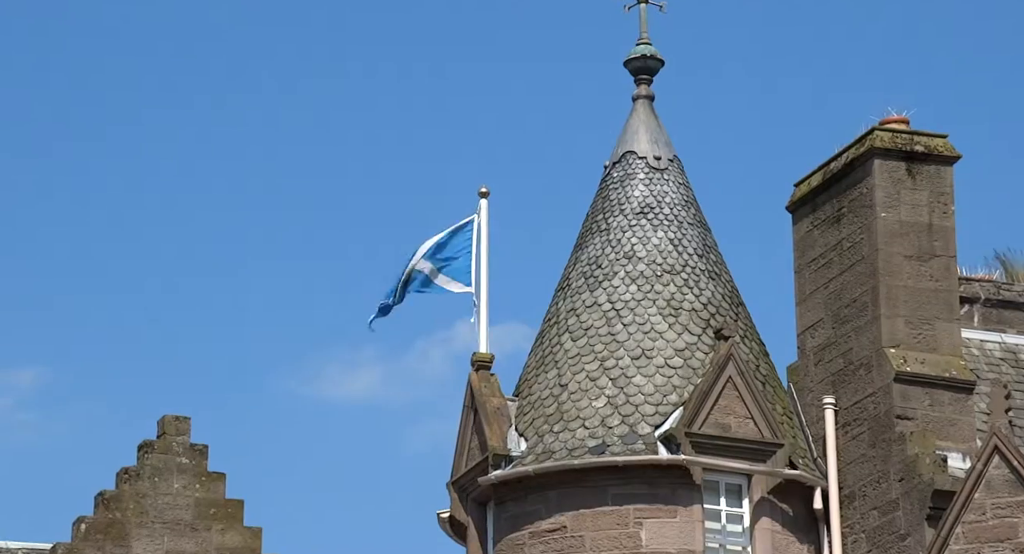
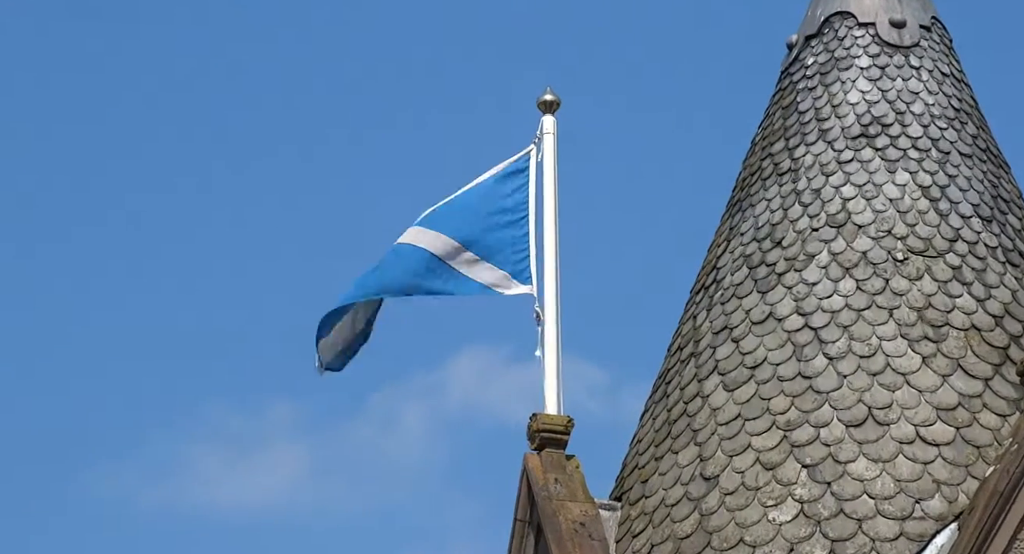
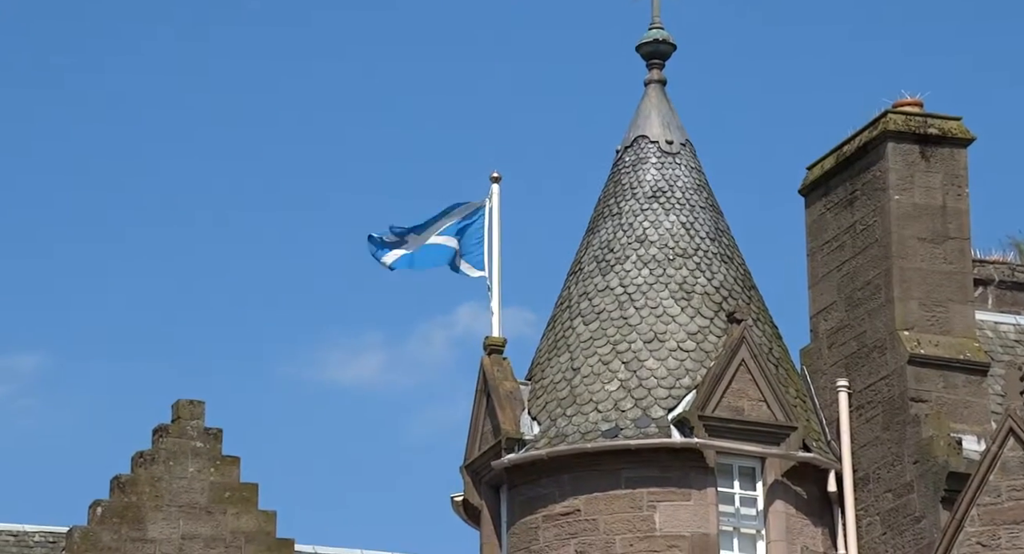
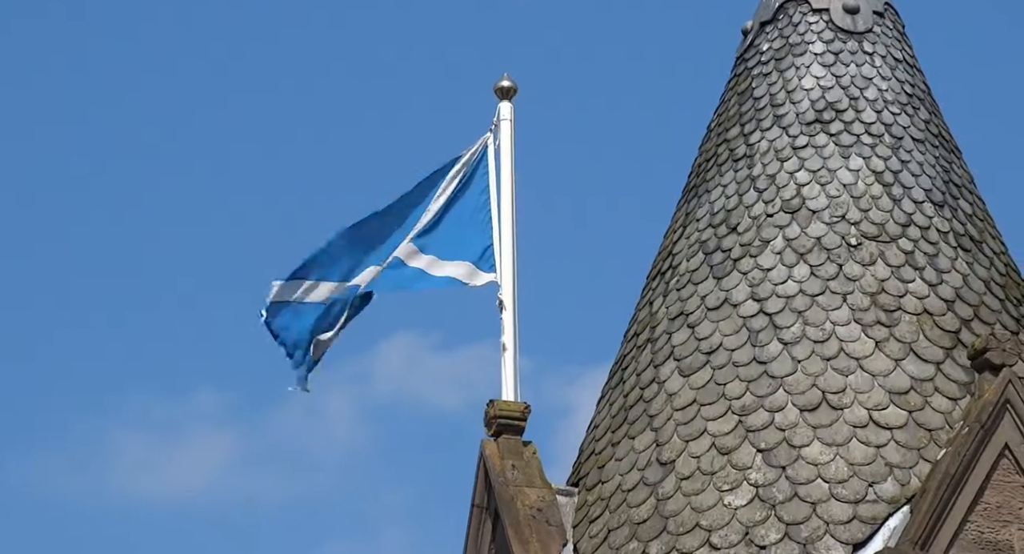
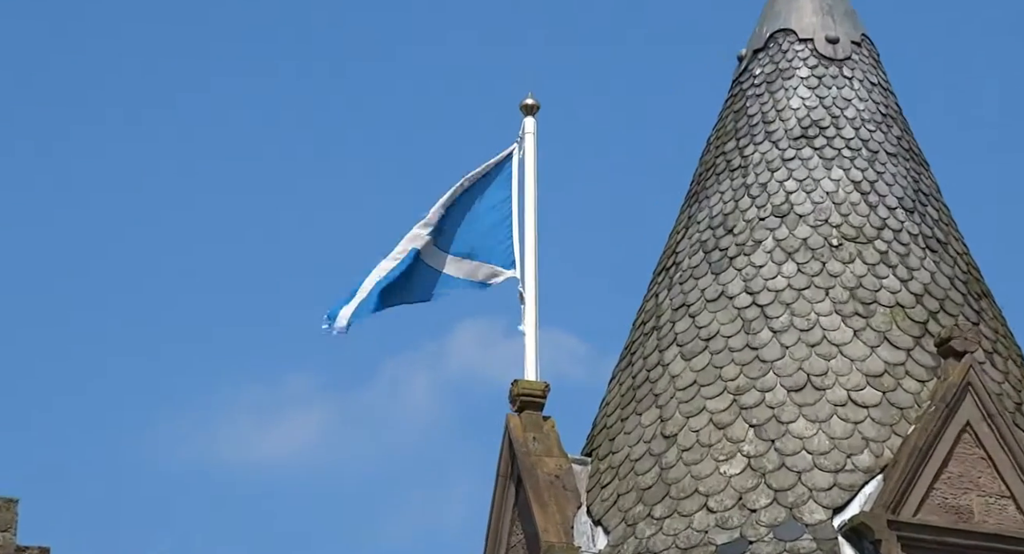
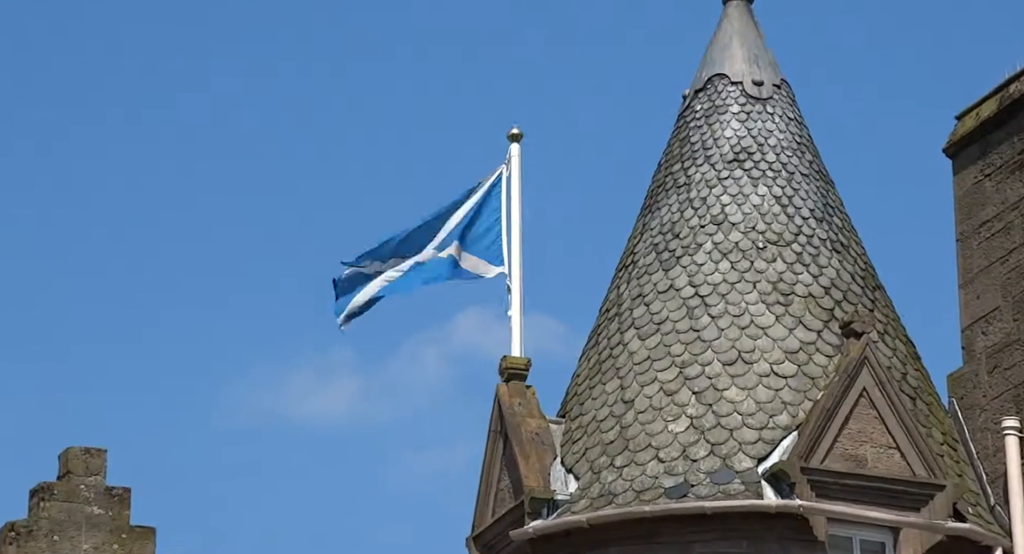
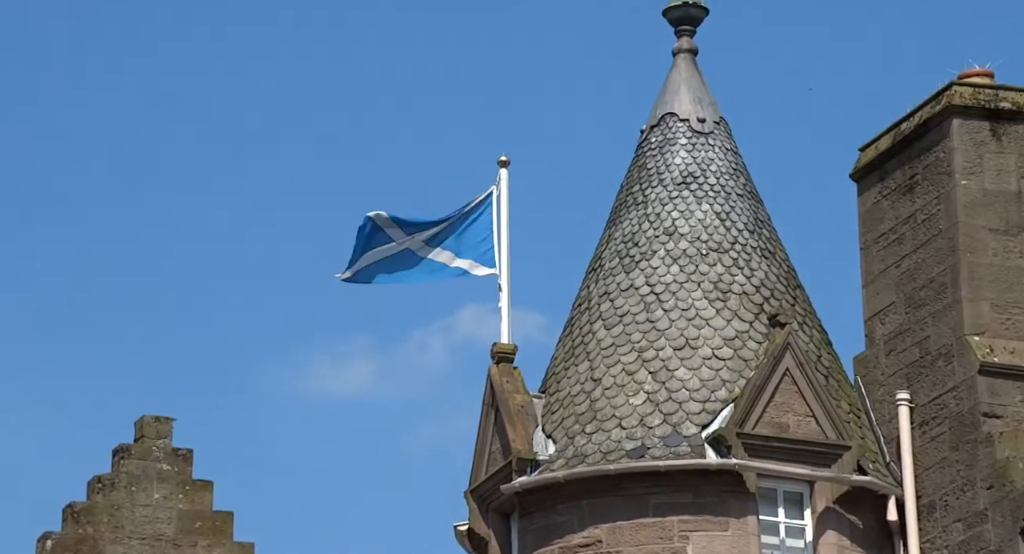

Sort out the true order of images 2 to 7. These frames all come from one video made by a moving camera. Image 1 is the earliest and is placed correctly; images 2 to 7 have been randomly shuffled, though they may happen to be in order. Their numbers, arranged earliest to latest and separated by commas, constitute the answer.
3, 7, 6, 5, 2, 4
